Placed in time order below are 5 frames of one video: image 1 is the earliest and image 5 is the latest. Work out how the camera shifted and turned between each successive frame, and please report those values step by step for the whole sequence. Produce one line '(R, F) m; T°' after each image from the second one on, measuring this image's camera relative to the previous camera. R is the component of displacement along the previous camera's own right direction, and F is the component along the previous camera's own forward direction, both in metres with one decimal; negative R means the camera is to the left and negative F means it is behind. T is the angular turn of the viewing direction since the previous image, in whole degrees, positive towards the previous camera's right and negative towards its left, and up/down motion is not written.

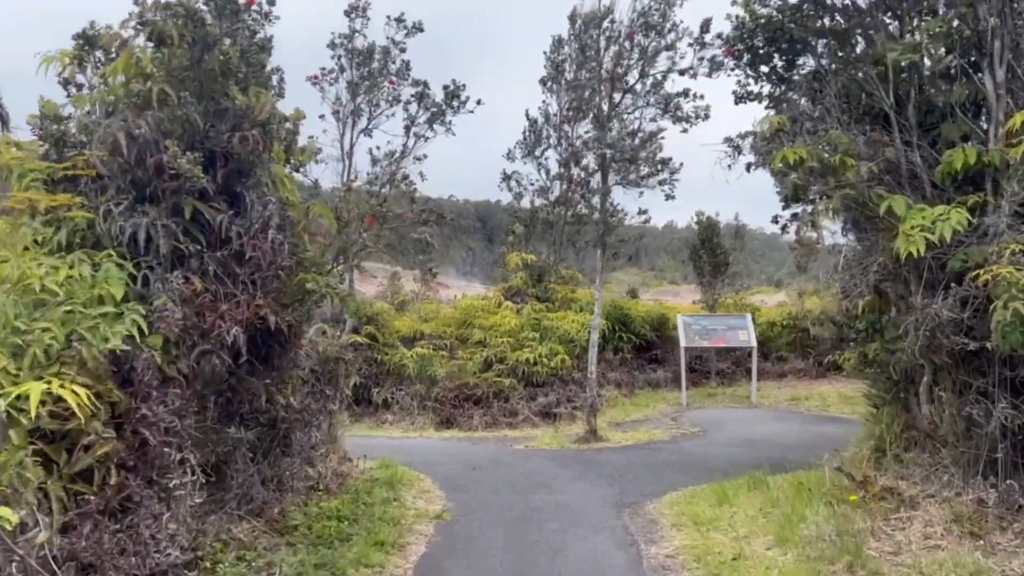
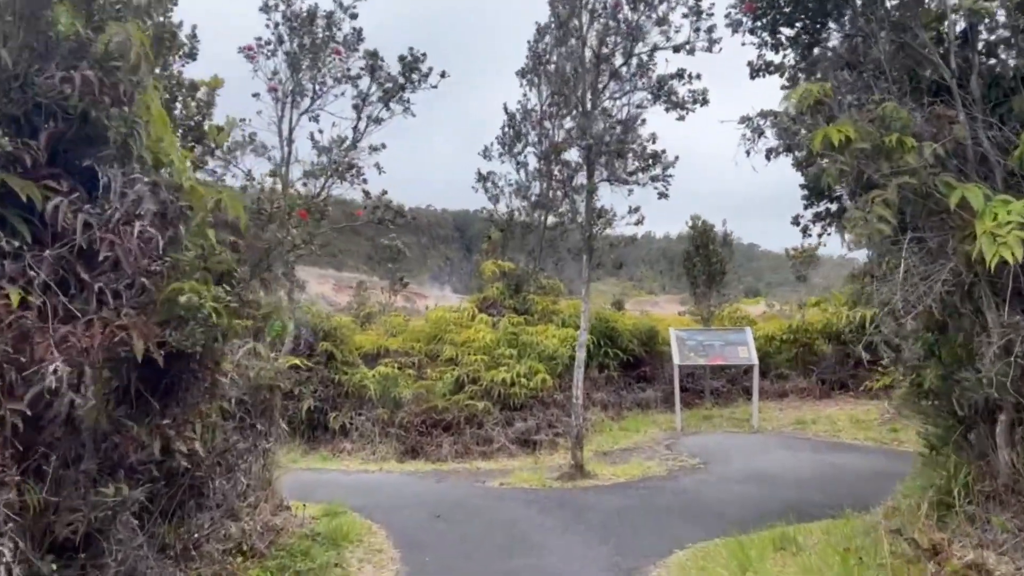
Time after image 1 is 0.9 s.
(+0.1, +1.4) m; +2°
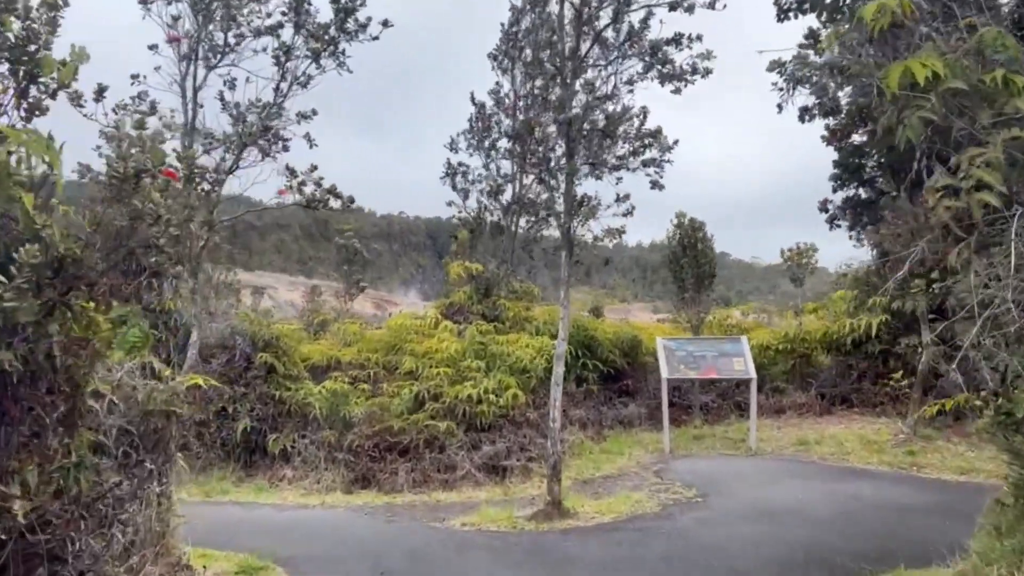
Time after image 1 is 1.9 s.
(+0.1, +1.5) m; +2°
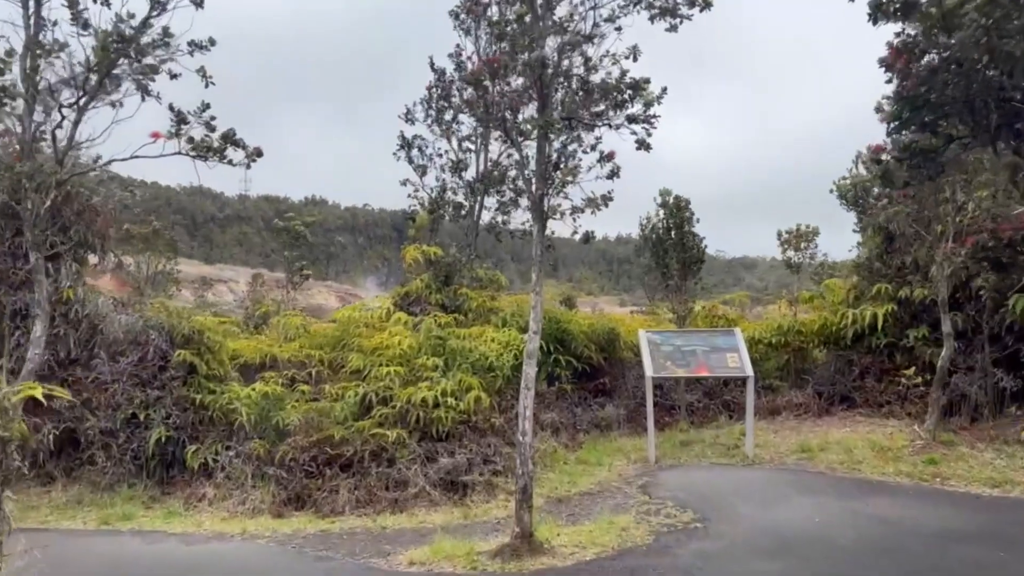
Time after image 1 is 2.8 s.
(+0.1, +1.5) m; +2°
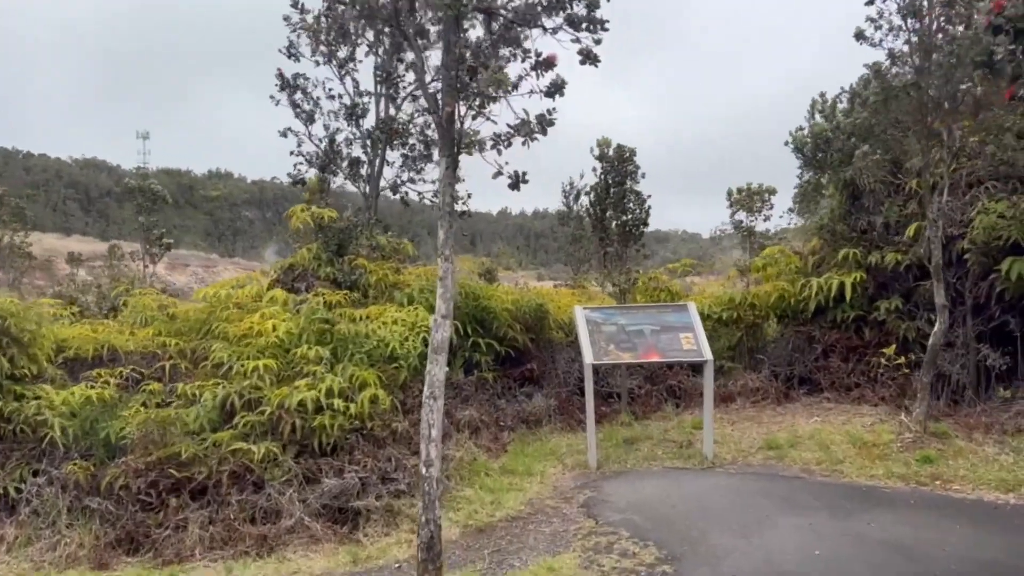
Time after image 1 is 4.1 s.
(+0.1, +1.9) m; +6°
